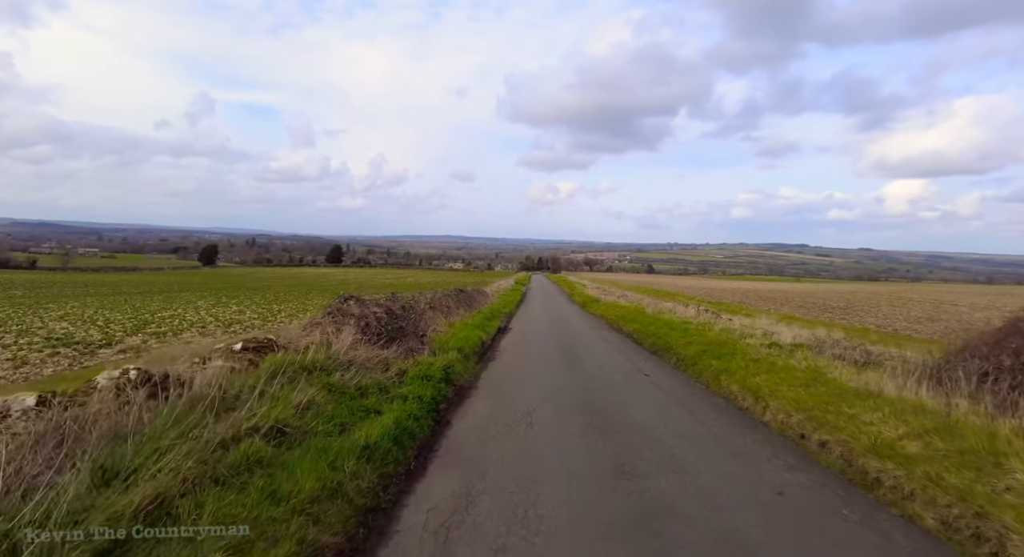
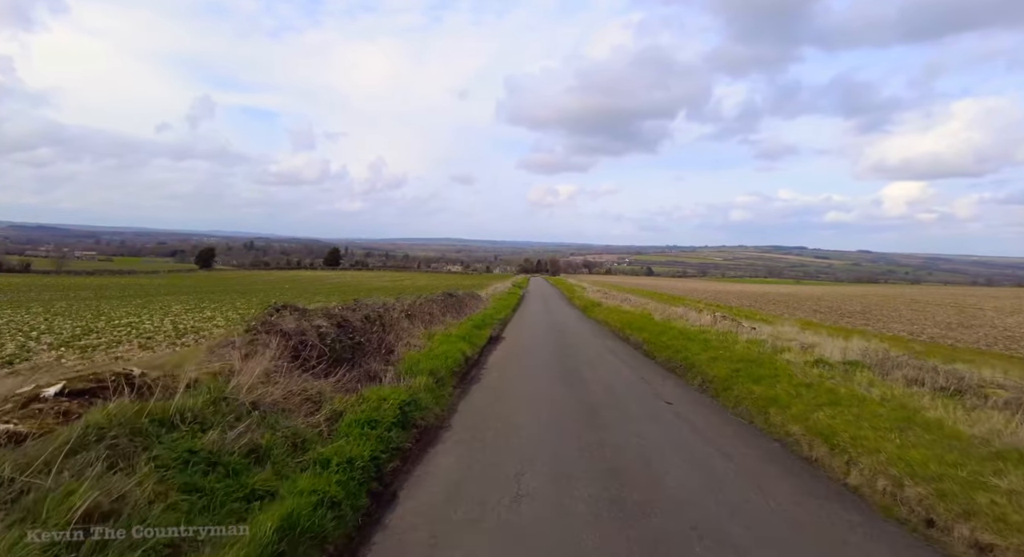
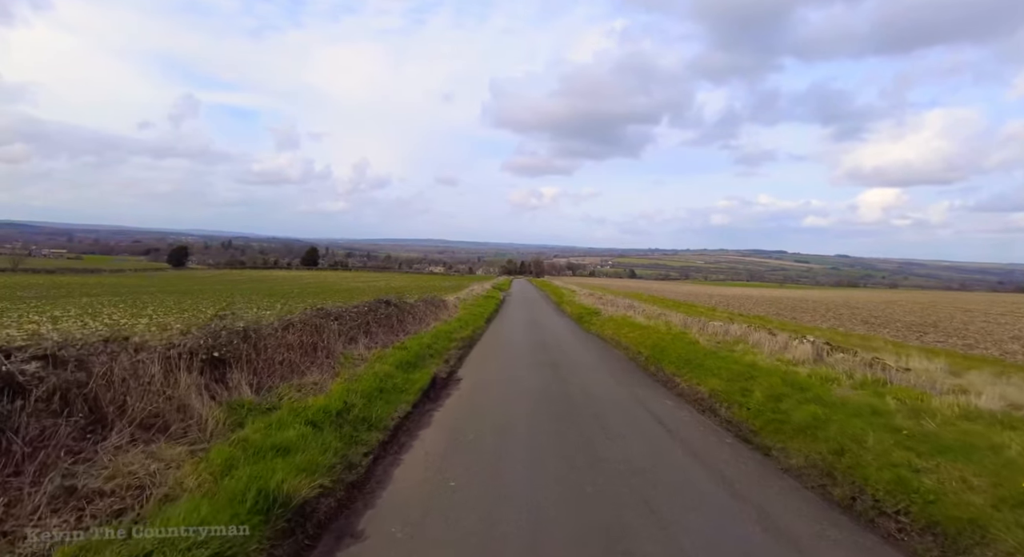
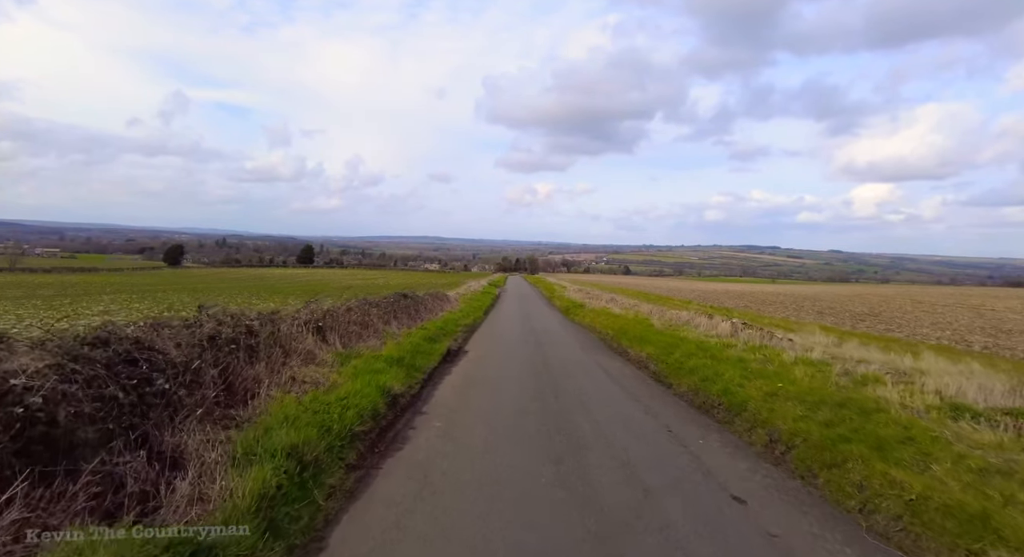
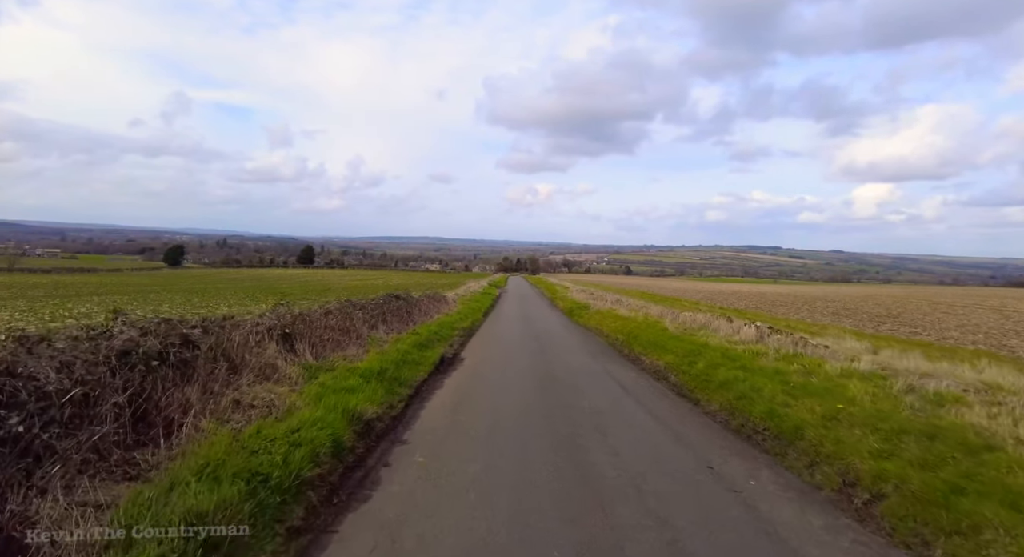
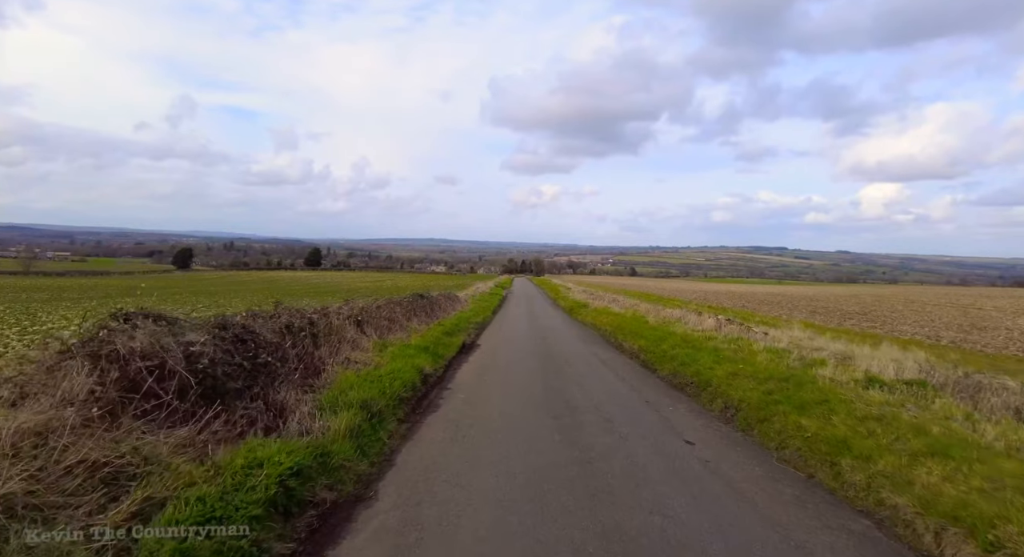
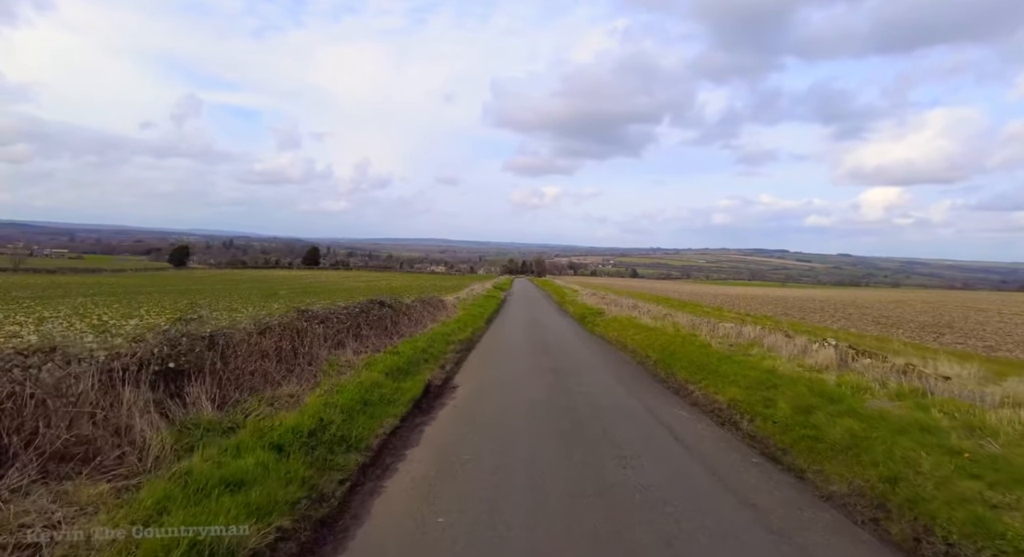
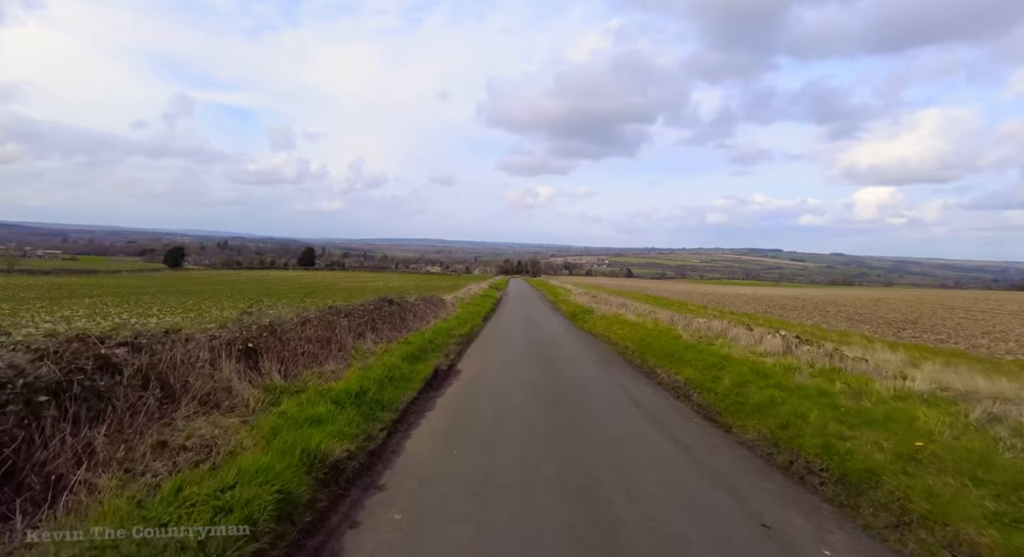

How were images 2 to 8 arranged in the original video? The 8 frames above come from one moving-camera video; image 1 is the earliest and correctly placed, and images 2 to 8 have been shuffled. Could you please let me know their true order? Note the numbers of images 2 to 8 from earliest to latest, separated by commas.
2, 6, 4, 5, 8, 3, 7
